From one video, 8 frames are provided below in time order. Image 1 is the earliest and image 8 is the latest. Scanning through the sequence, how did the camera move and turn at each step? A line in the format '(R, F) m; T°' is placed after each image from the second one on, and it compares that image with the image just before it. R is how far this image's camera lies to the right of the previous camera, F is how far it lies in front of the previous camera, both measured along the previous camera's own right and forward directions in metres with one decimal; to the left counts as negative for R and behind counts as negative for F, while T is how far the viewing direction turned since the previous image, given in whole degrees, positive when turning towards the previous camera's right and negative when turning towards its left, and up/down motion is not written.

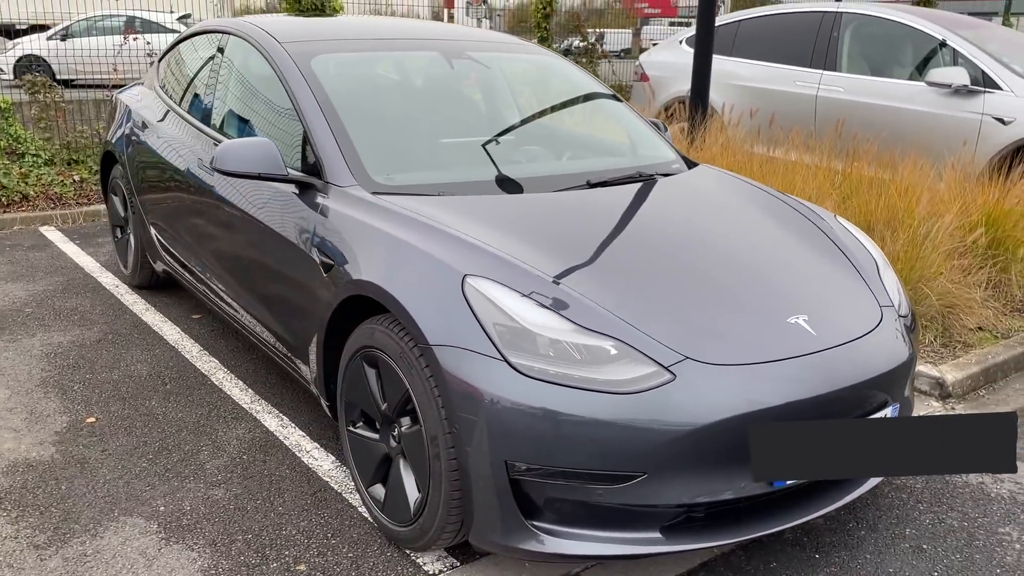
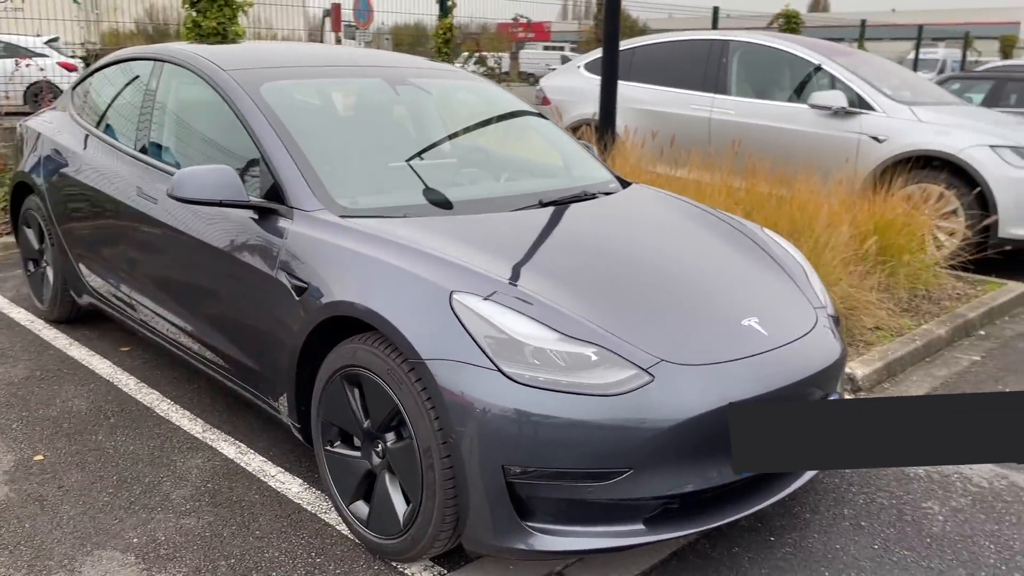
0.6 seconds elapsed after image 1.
(-0.3, -0.1) m; +8°
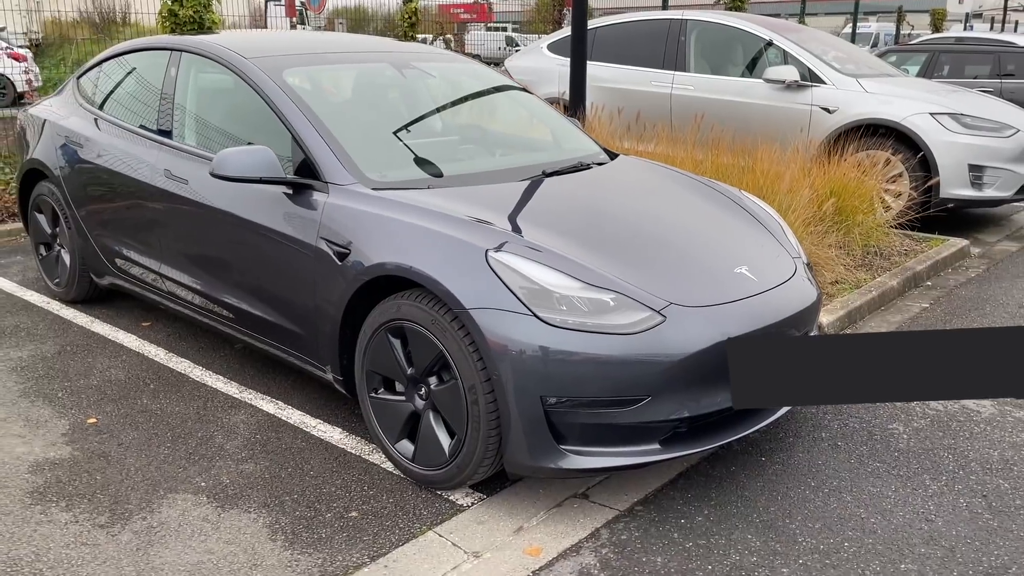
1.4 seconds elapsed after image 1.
(-0.3, -0.3) m; +3°
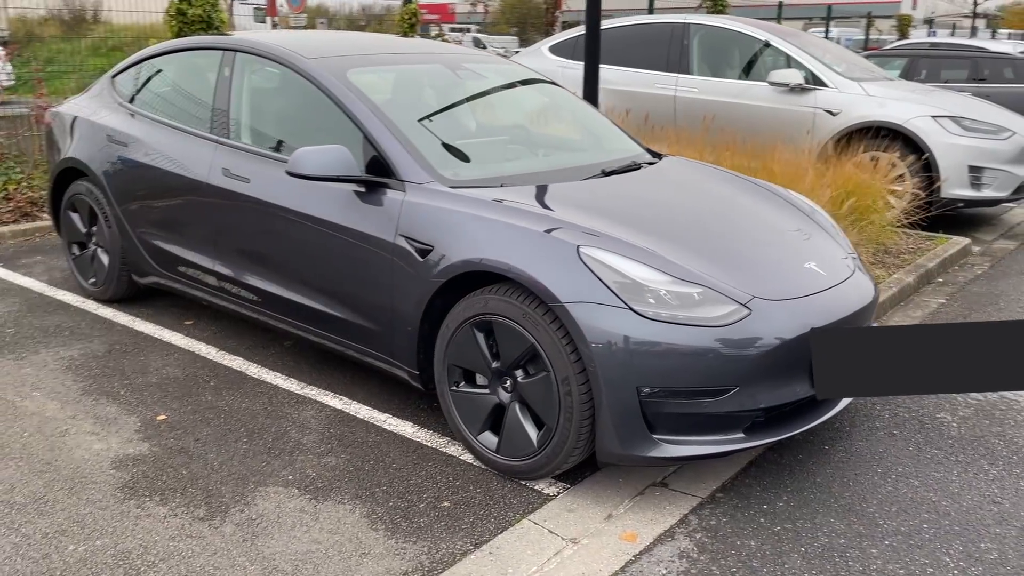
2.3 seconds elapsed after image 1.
(-0.4, -0.1) m; +2°
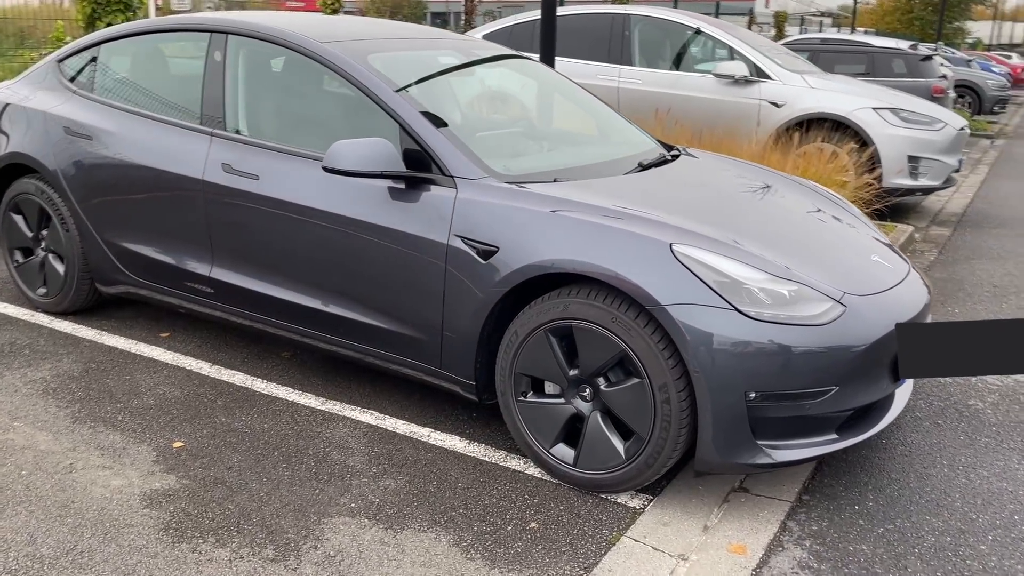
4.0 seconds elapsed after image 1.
(-0.6, +0.3) m; +8°
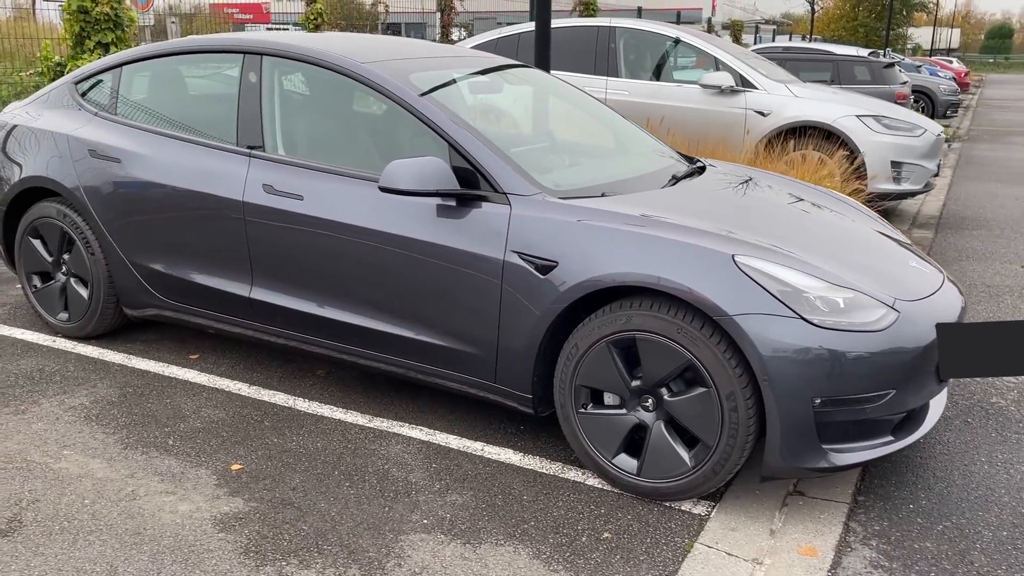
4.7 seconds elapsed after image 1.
(-0.3, 0.0) m; +3°
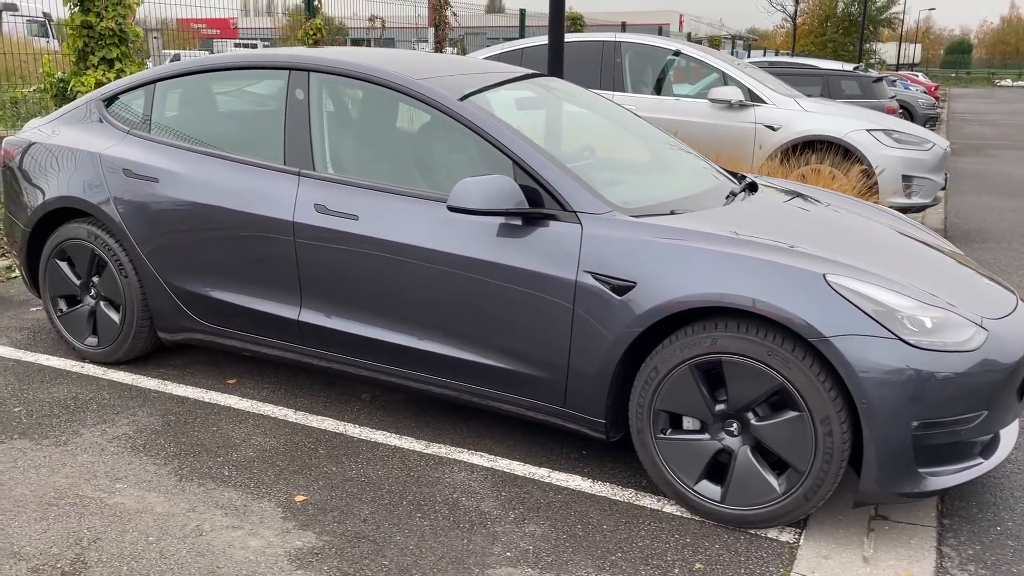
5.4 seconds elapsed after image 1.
(-0.3, +0.1) m; +2°
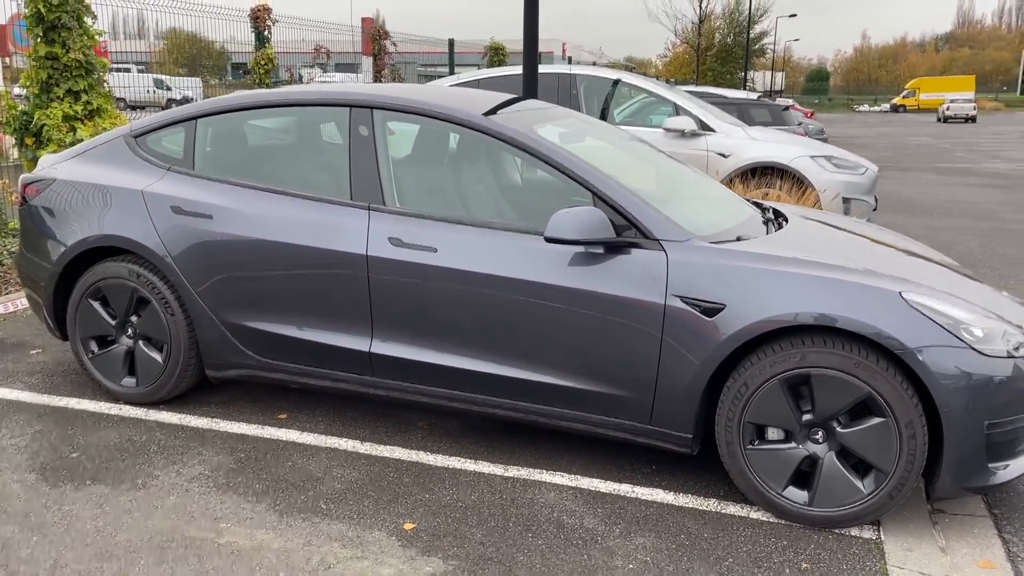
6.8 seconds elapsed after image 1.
(-0.7, -0.1) m; +7°
